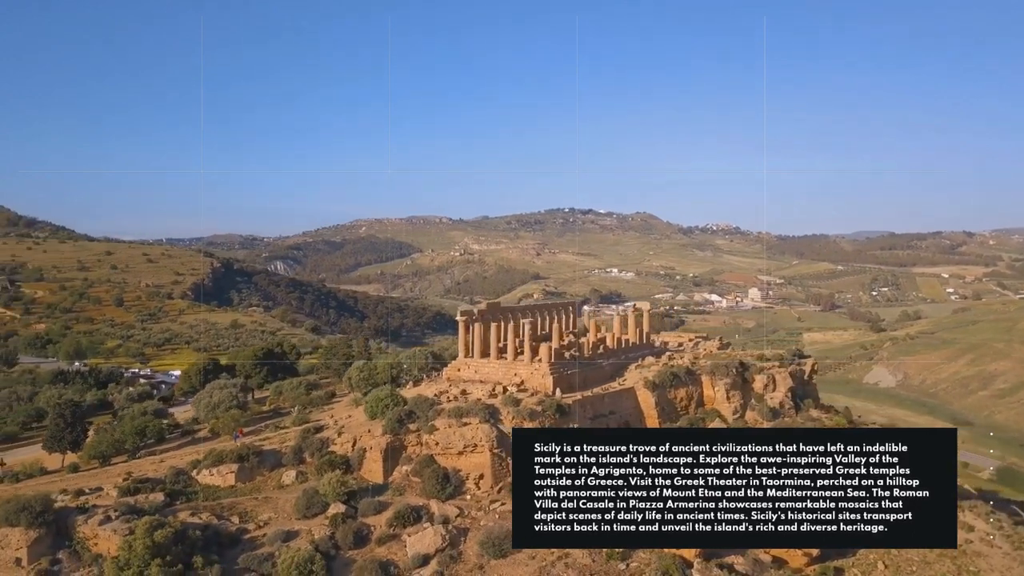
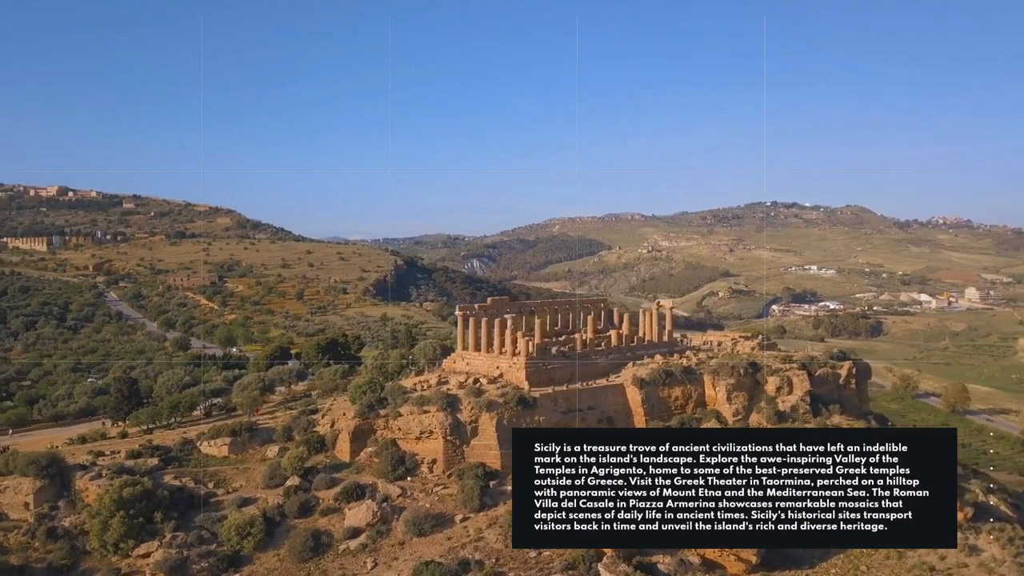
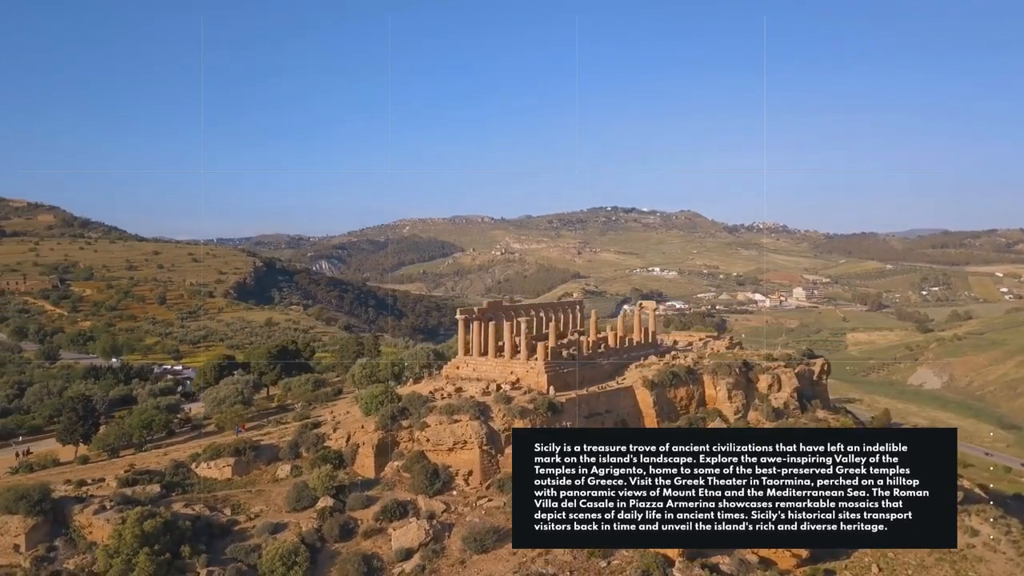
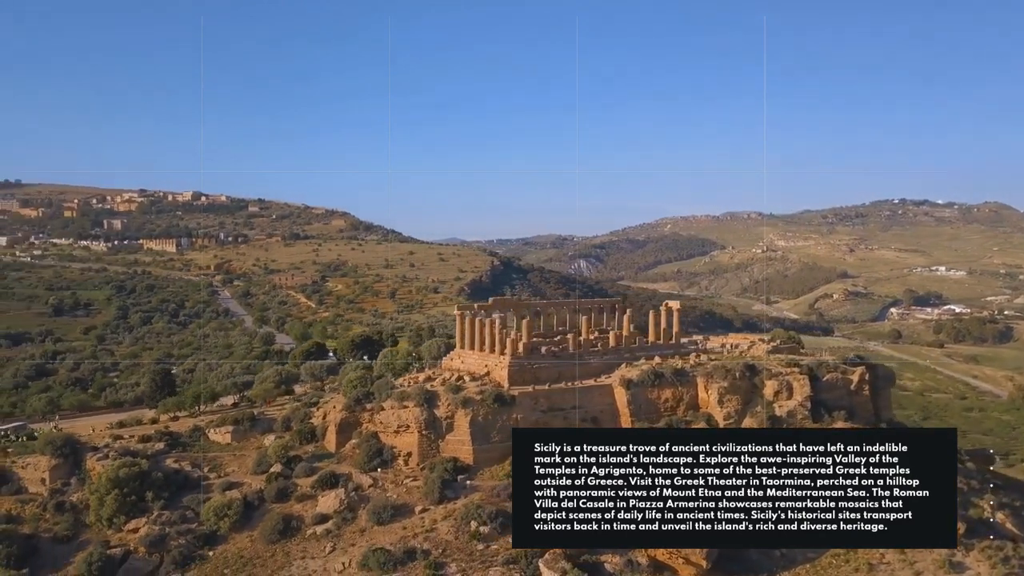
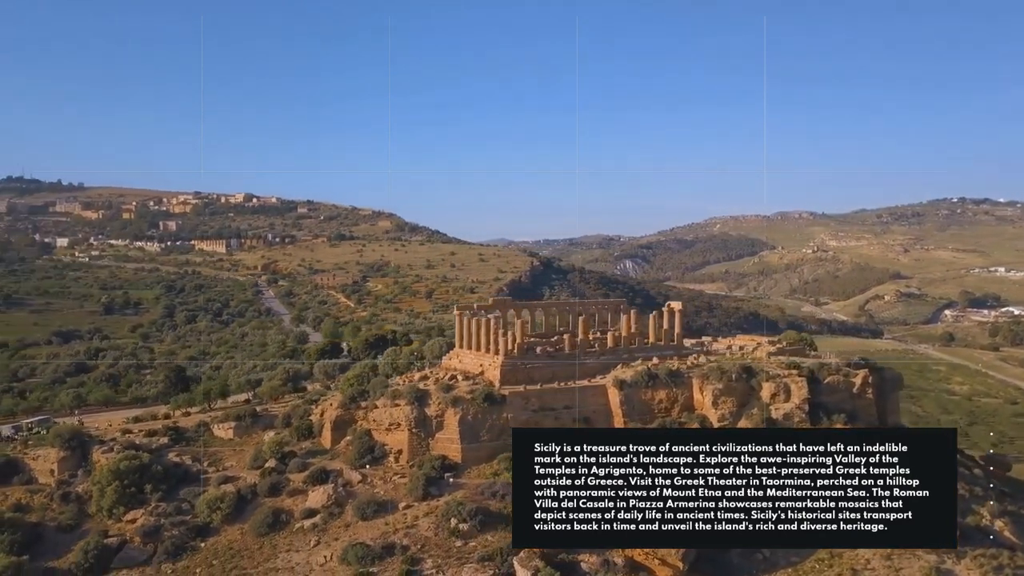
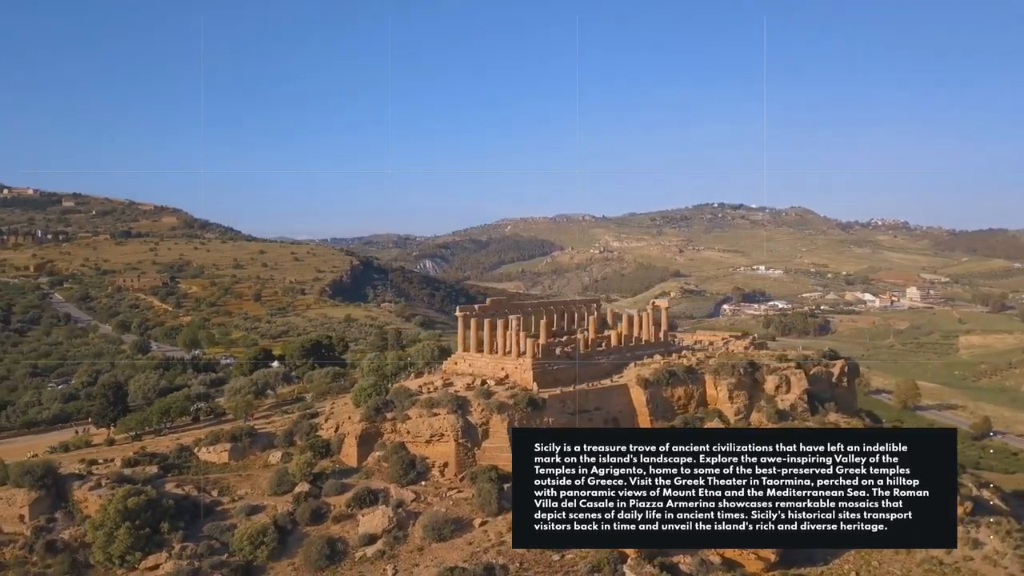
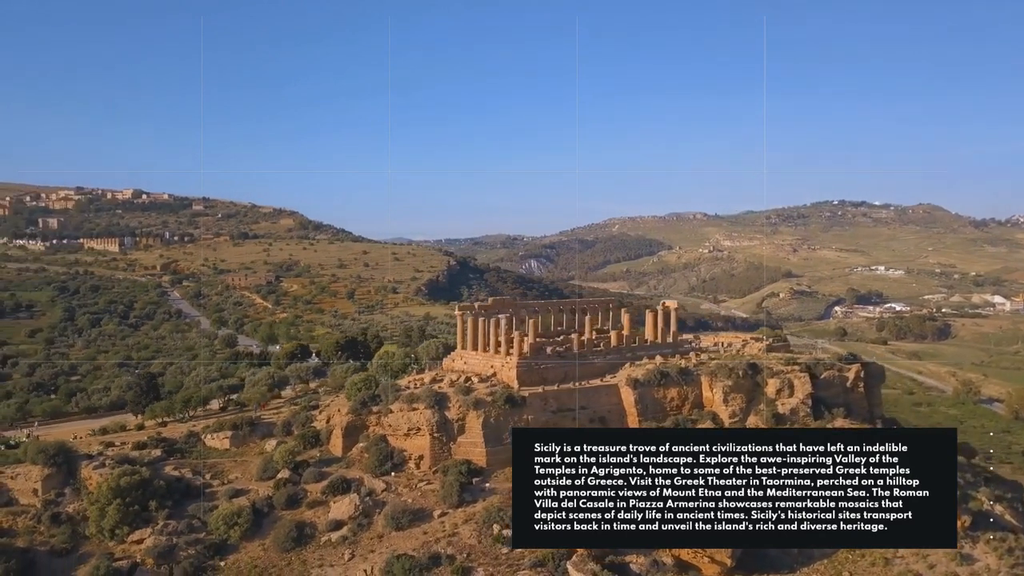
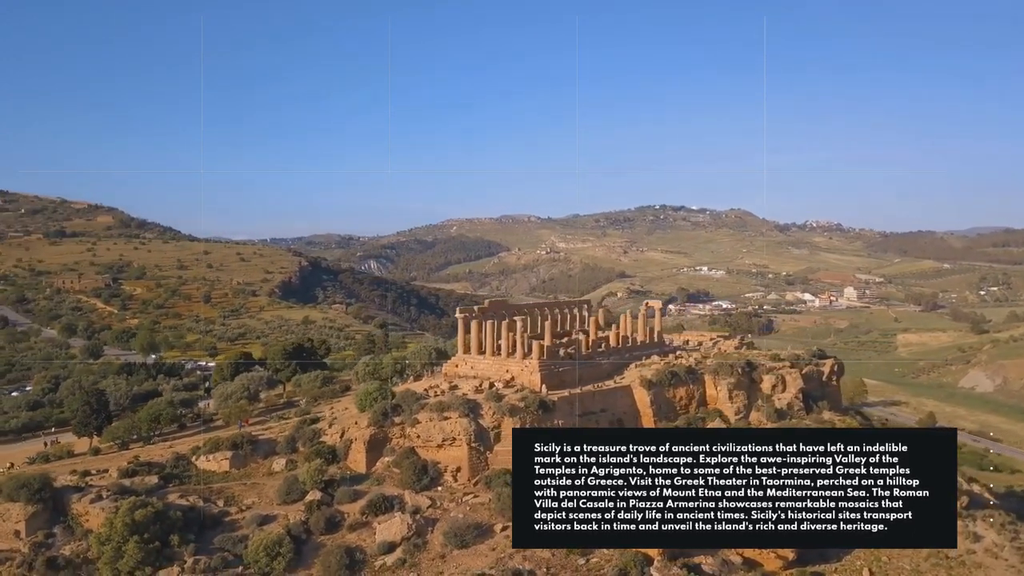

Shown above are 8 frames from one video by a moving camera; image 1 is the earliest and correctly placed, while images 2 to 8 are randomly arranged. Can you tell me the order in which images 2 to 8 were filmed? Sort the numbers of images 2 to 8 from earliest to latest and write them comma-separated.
3, 8, 6, 2, 7, 4, 5
